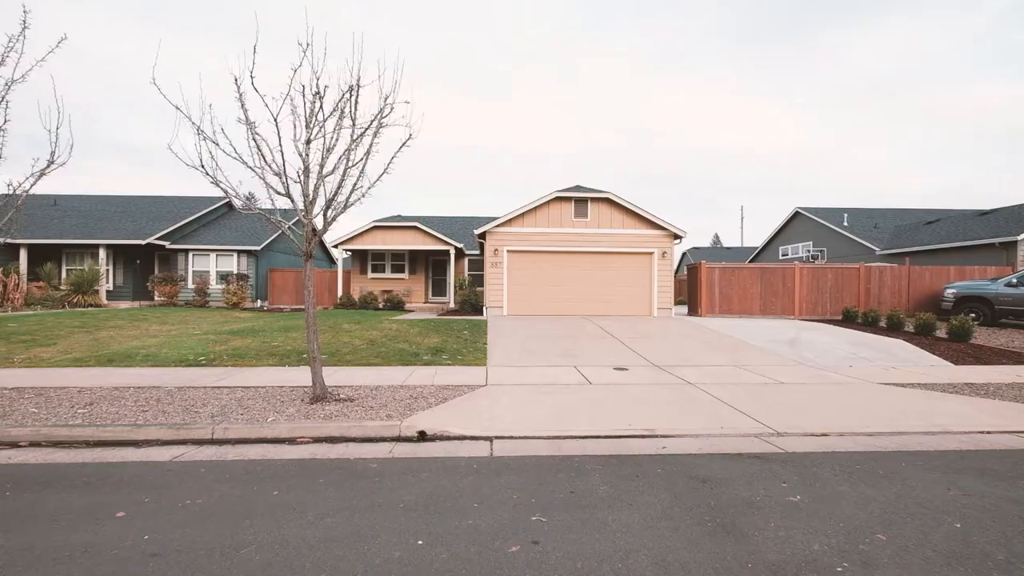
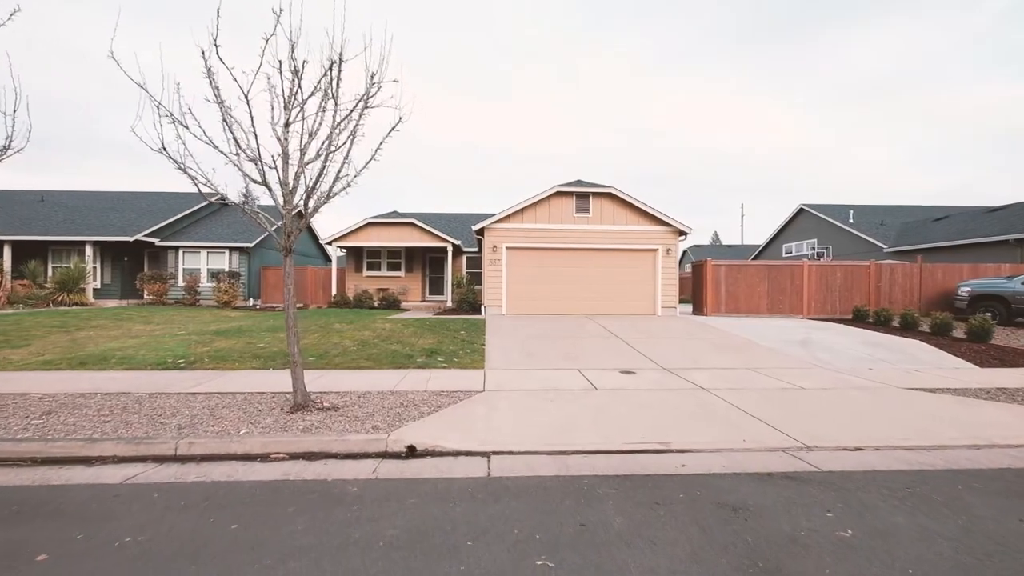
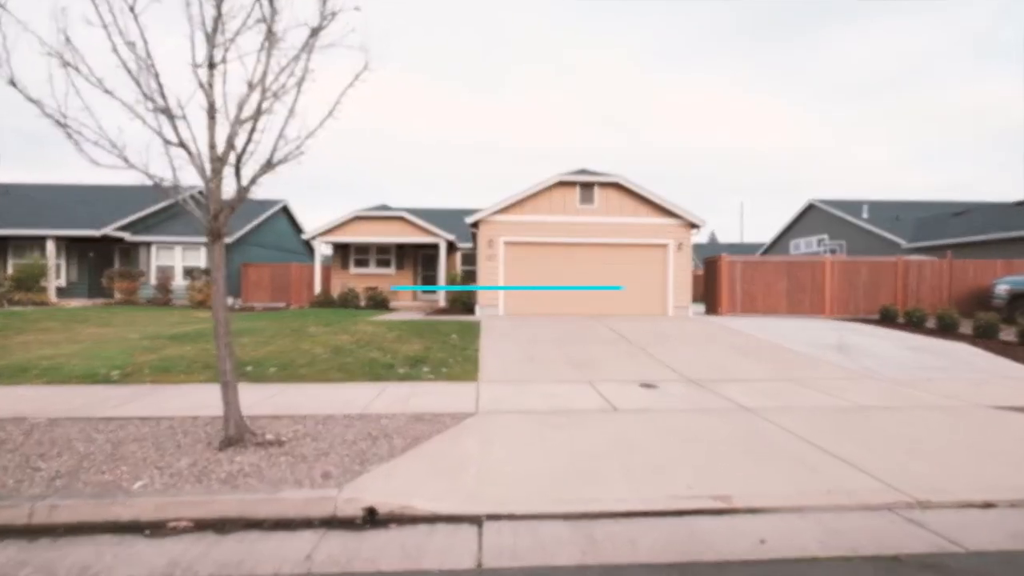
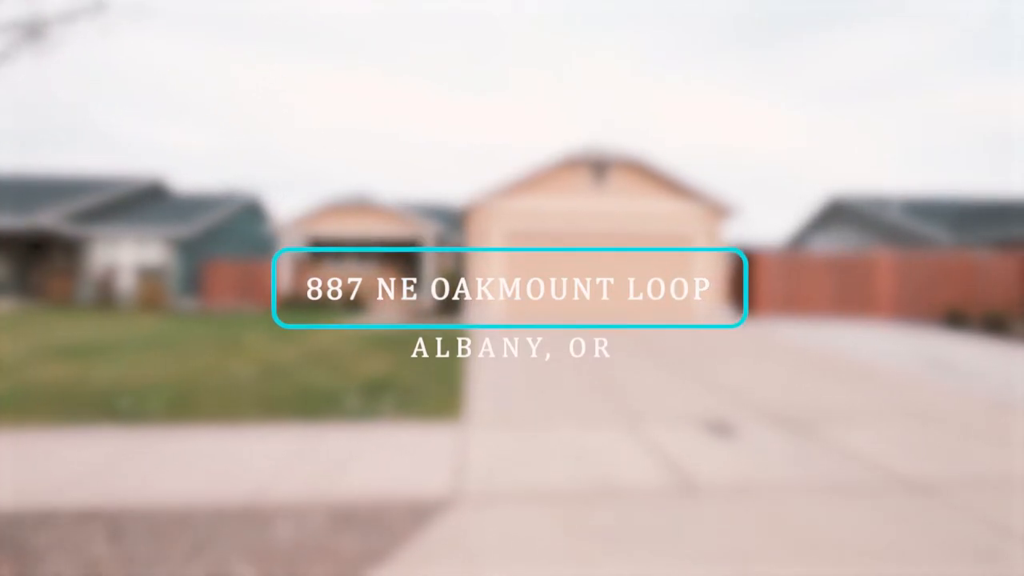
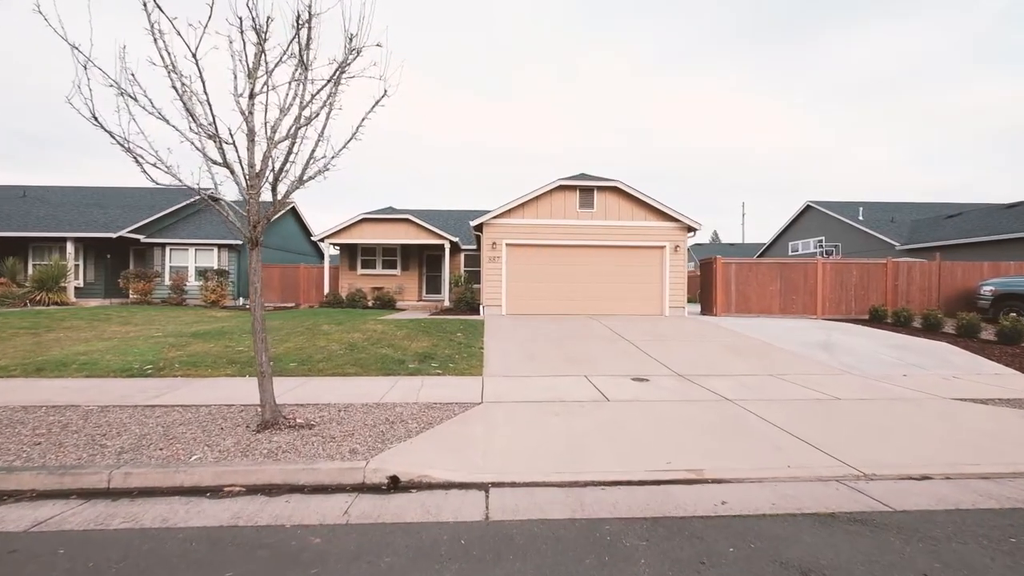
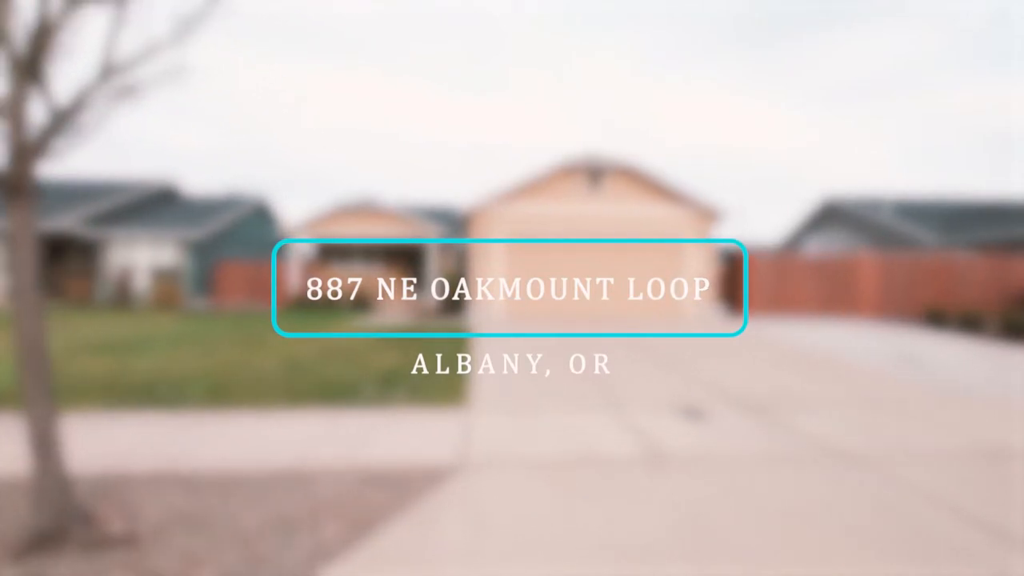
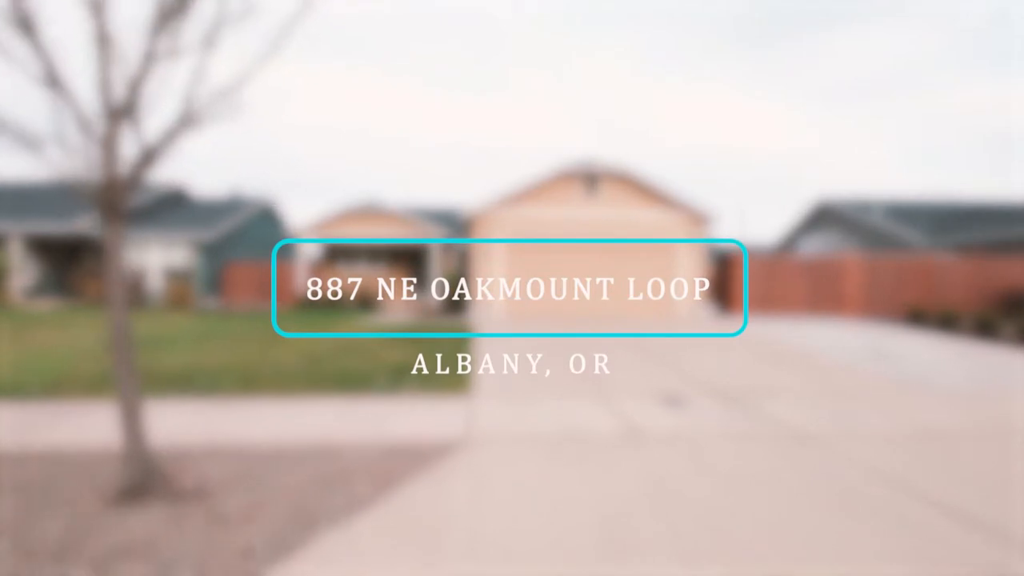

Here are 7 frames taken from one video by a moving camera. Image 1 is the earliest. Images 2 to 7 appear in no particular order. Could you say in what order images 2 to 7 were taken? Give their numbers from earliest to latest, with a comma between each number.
2, 5, 3, 7, 6, 4
